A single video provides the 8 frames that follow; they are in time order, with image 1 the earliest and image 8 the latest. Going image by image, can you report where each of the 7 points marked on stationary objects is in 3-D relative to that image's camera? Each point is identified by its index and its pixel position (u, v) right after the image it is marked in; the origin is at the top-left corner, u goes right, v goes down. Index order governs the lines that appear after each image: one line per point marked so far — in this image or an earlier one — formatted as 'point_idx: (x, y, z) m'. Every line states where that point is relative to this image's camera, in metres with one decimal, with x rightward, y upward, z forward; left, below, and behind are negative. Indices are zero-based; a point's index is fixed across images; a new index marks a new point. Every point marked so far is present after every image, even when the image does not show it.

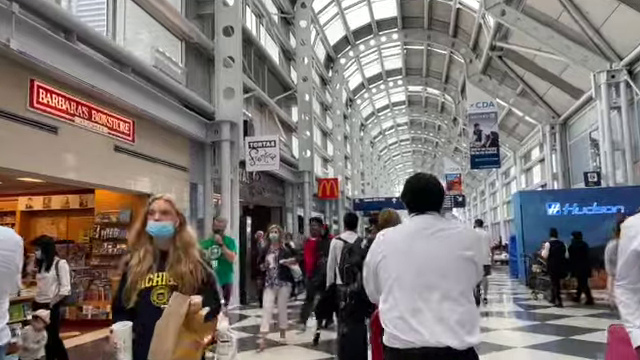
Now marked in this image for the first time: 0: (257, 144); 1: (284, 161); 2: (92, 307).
0: (-1.1, +0.6, +9.6) m
1: (-1.0, +0.5, +14.8) m
2: (-3.3, -1.8, +7.7) m
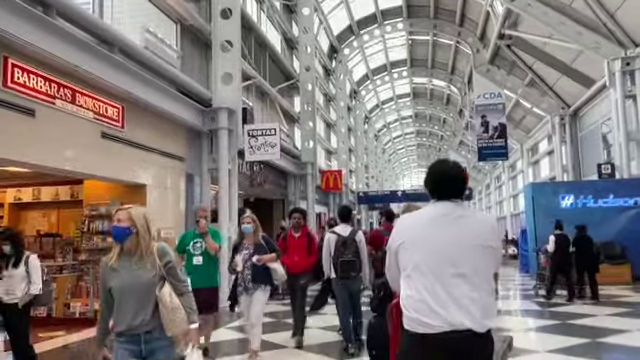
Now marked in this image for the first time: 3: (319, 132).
0: (-1.1, +0.8, +9.1) m
1: (-0.9, +0.7, +14.3) m
2: (-3.2, -1.7, +7.2) m
3: (0.0, +1.7, +19.7) m
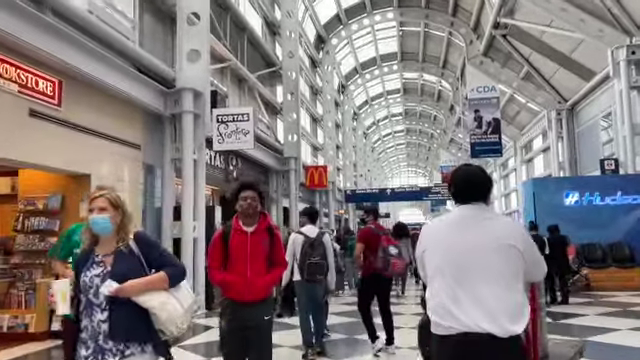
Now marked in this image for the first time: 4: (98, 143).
0: (-1.4, +0.9, +8.0) m
1: (-1.3, +0.8, +13.2) m
2: (-3.5, -1.5, +6.1) m
3: (-0.6, +1.9, +18.6) m
4: (-2.7, +0.5, +6.7) m
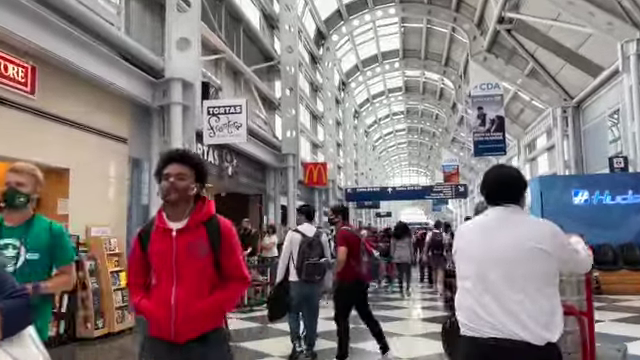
0: (-1.4, +1.0, +7.5) m
1: (-1.3, +0.9, +12.7) m
2: (-3.5, -1.5, +5.6) m
3: (-0.6, +1.9, +18.2) m
4: (-2.8, +0.5, +6.3) m
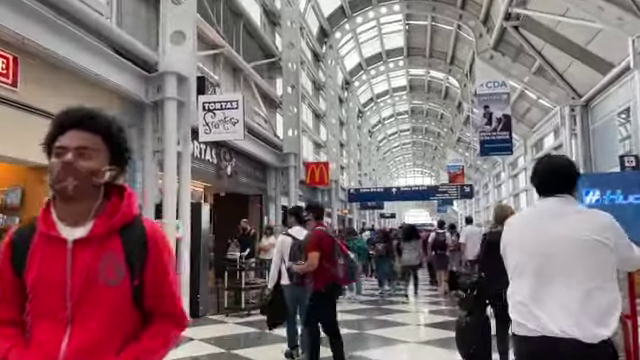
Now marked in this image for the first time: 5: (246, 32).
0: (-1.4, +1.0, +7.2) m
1: (-1.3, +0.9, +12.4) m
2: (-3.6, -1.5, +5.3) m
3: (-0.5, +1.9, +17.8) m
4: (-2.8, +0.5, +6.0) m
5: (-1.6, +3.3, +12.1) m
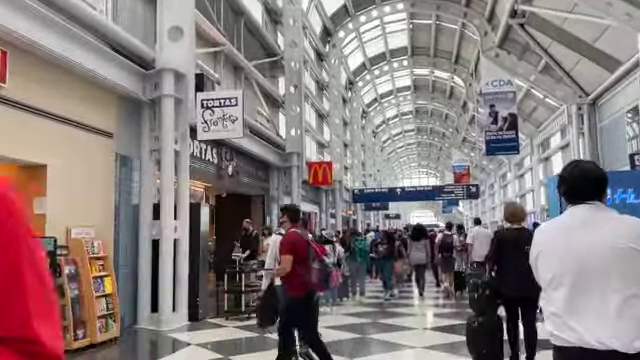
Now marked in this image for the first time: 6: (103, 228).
0: (-1.4, +1.0, +7.0) m
1: (-1.2, +0.9, +12.2) m
2: (-3.5, -1.5, +5.2) m
3: (-0.4, +1.9, +17.6) m
4: (-2.8, +0.5, +5.8) m
5: (-1.6, +3.3, +11.9) m
6: (-2.5, -0.6, +6.3) m
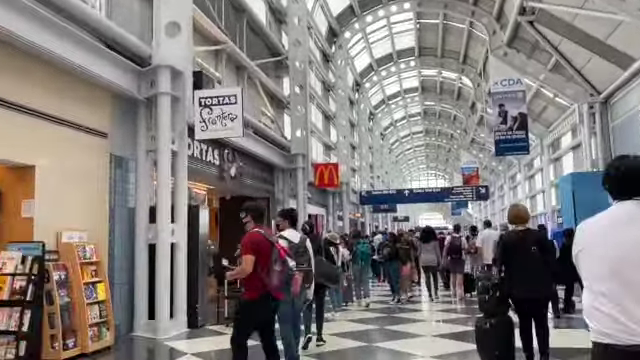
0: (-1.4, +1.0, +6.8) m
1: (-1.1, +0.8, +11.9) m
2: (-3.5, -1.5, +4.9) m
3: (-0.2, +1.8, +17.4) m
4: (-2.8, +0.5, +5.5) m
5: (-1.5, +3.2, +11.6) m
6: (-2.5, -0.6, +6.0) m
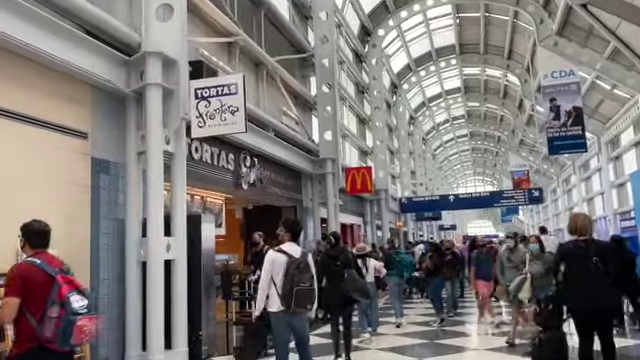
0: (-1.2, +0.9, +5.8) m
1: (-0.5, +0.7, +10.9) m
2: (-3.4, -1.6, +4.1) m
3: (+0.9, +1.6, +16.3) m
4: (-2.7, +0.5, +4.7) m
5: (-1.0, +3.1, +10.7) m
6: (-2.3, -0.6, +5.1) m
